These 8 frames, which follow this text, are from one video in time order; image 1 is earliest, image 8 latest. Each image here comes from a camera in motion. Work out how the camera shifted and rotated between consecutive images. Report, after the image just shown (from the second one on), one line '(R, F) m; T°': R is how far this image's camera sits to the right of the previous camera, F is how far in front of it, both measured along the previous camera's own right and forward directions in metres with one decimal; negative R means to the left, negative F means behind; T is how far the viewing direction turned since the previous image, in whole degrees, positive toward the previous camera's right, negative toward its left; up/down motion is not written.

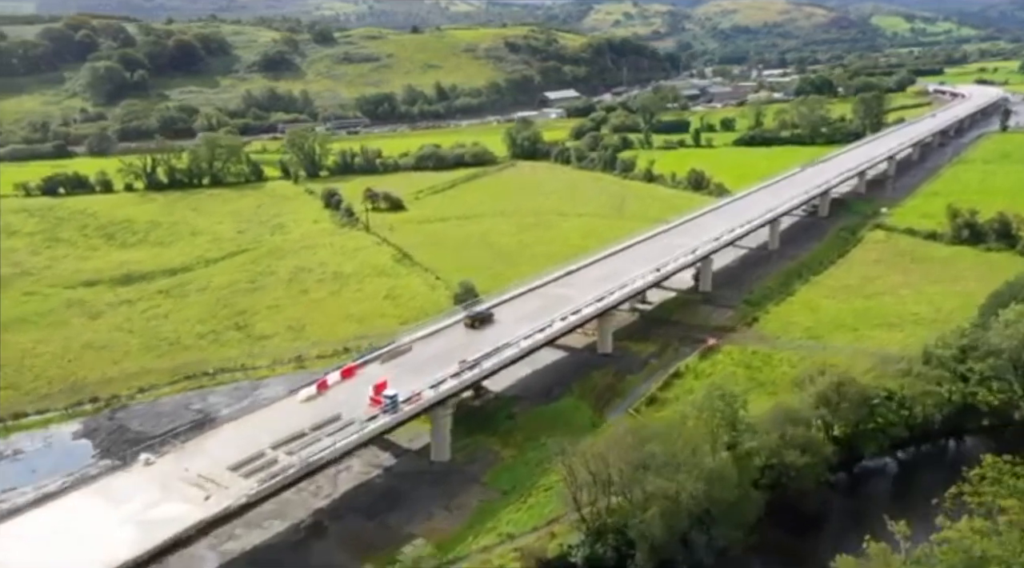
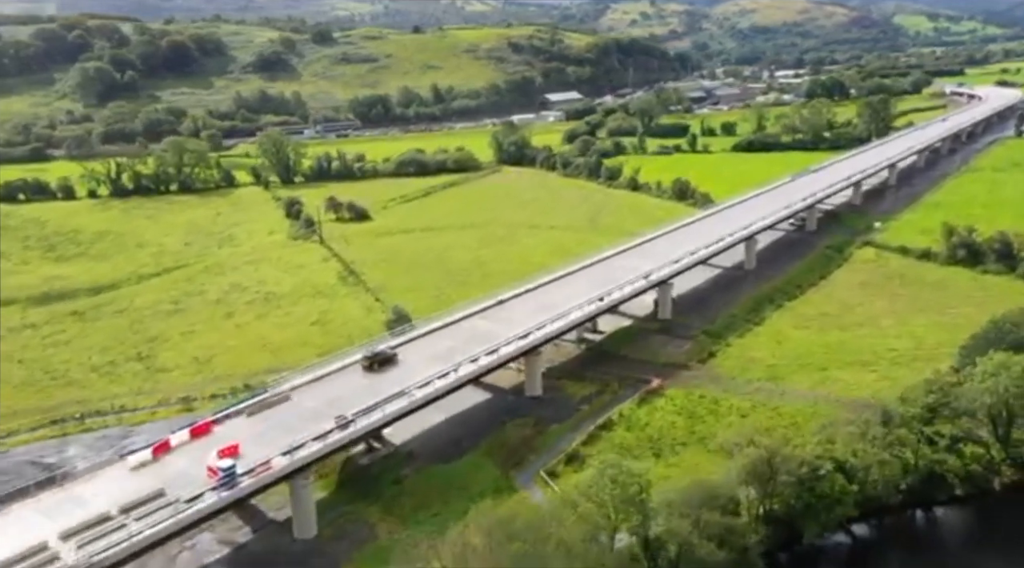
(+4.4, +4.5) m; -1°
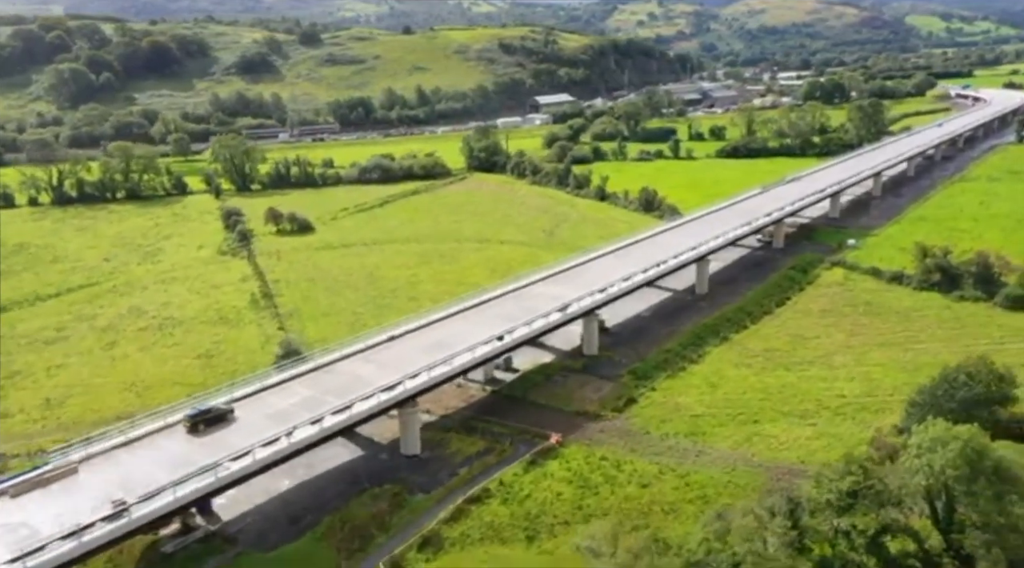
(+5.1, +4.9) m; -1°
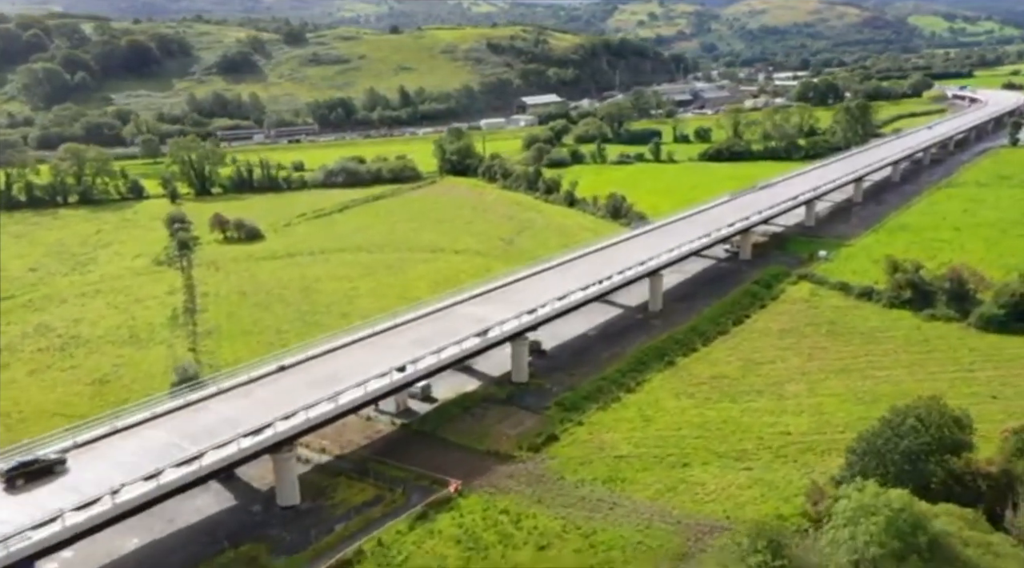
(+3.7, +3.5) m; 0°
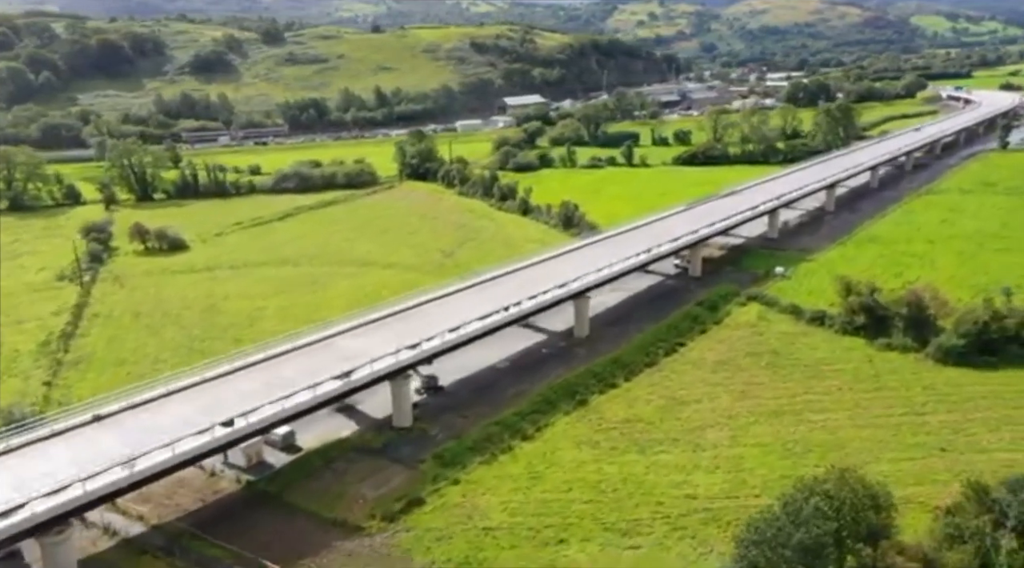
(+4.8, +4.7) m; 0°
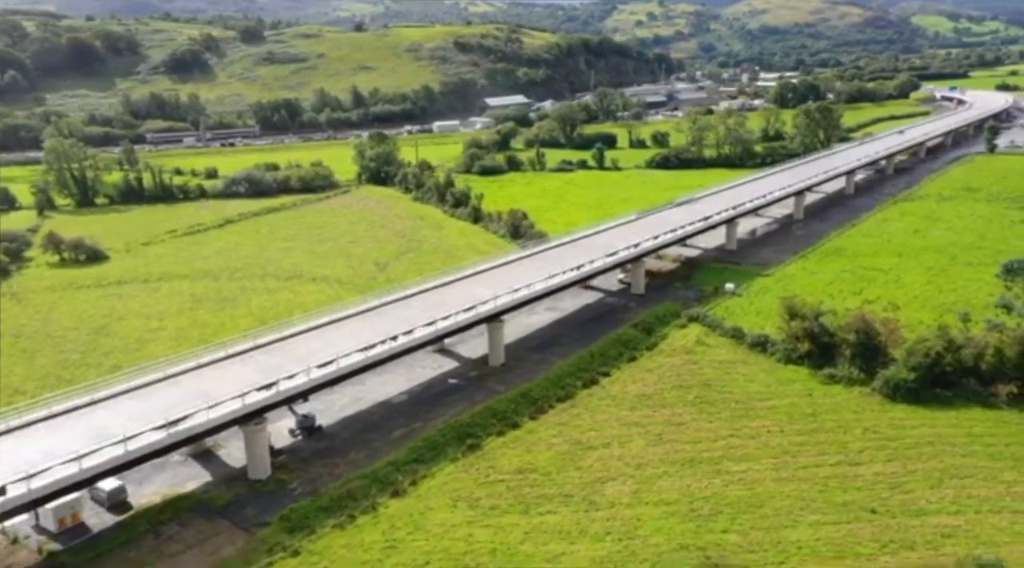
(+4.4, +4.1) m; 0°
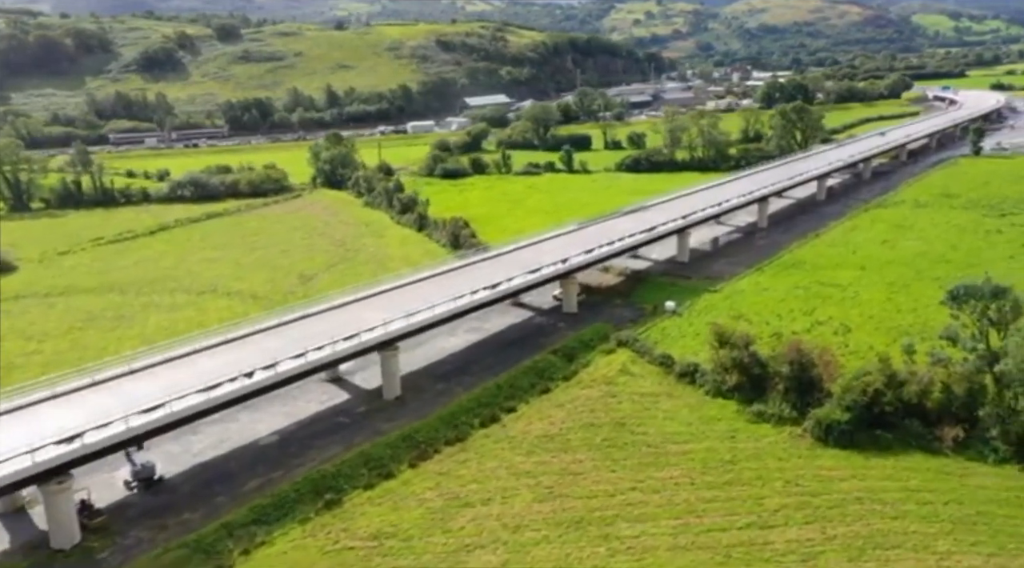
(+4.4, +4.0) m; 0°
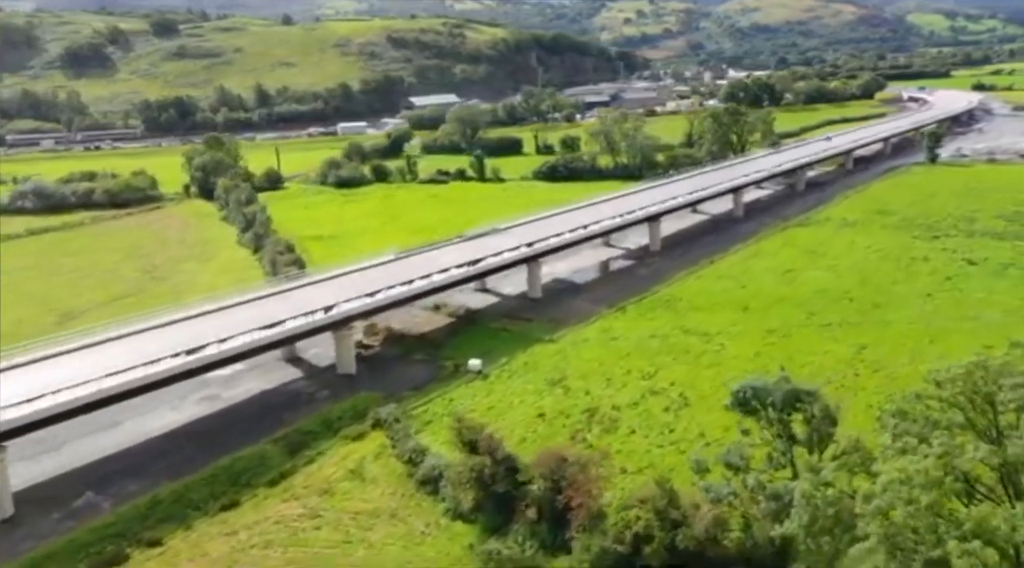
(+10.1, +9.6) m; 0°
